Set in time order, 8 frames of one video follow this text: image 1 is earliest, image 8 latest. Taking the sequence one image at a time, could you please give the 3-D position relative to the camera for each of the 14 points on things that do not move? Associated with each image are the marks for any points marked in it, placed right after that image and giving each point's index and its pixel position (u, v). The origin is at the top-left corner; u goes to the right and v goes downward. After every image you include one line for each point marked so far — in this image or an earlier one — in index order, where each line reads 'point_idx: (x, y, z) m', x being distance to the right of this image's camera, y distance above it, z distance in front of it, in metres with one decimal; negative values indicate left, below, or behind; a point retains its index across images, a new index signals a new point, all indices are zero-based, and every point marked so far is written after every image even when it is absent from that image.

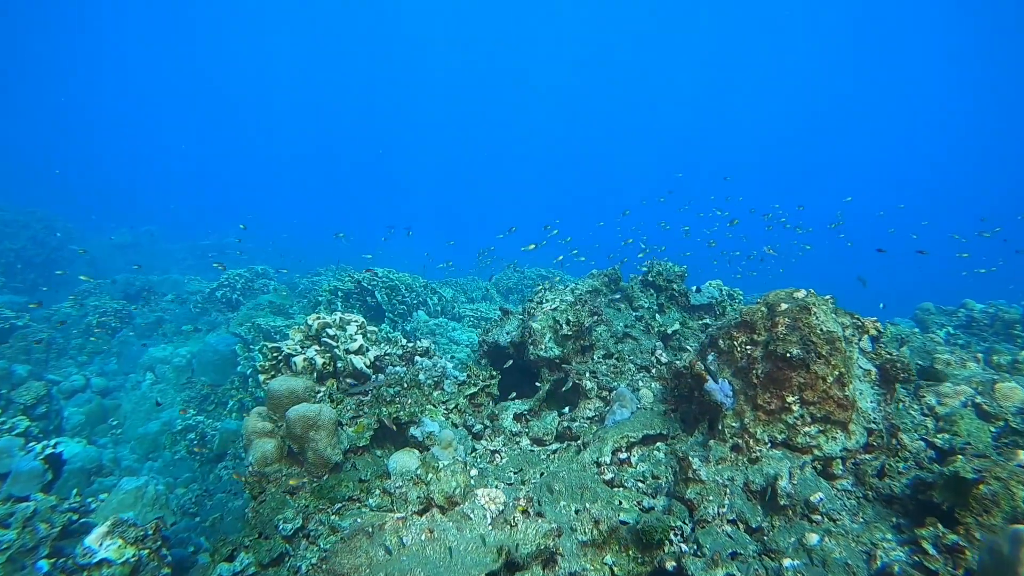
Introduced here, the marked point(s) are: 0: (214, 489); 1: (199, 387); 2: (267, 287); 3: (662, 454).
0: (-2.8, -1.8, +6.1) m
1: (-4.4, -1.3, +9.0) m
2: (-5.6, 0.0, +14.7) m
3: (+1.1, -1.2, +4.6) m
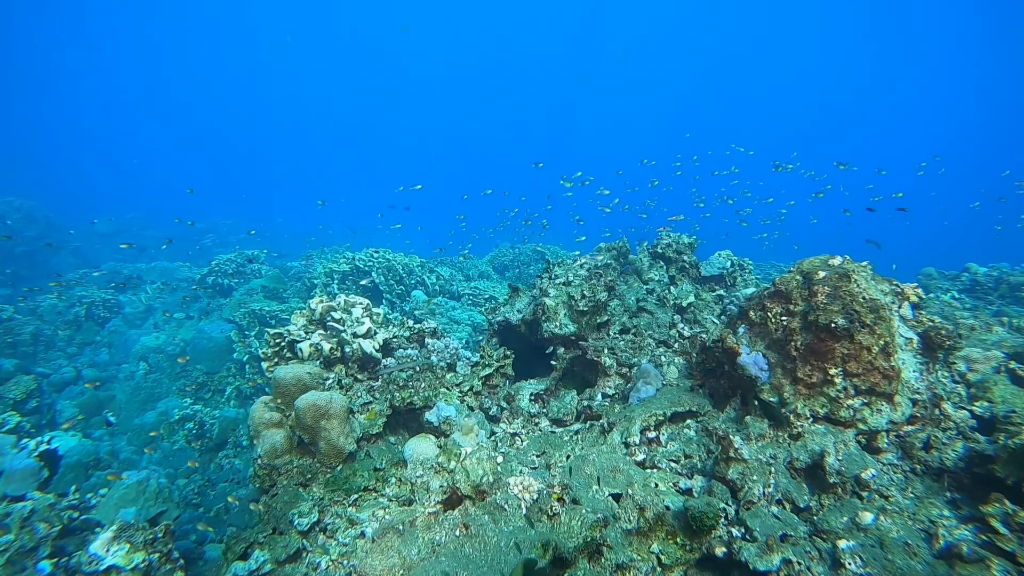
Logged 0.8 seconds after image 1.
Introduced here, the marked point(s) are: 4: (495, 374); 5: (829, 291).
0: (-2.6, -1.7, +5.8) m
1: (-4.2, -1.2, +8.7) m
2: (-5.6, +0.4, +14.4) m
3: (+1.2, -1.0, +4.4) m
4: (-0.1, -0.8, +5.8) m
5: (+1.9, 0.0, +3.9) m
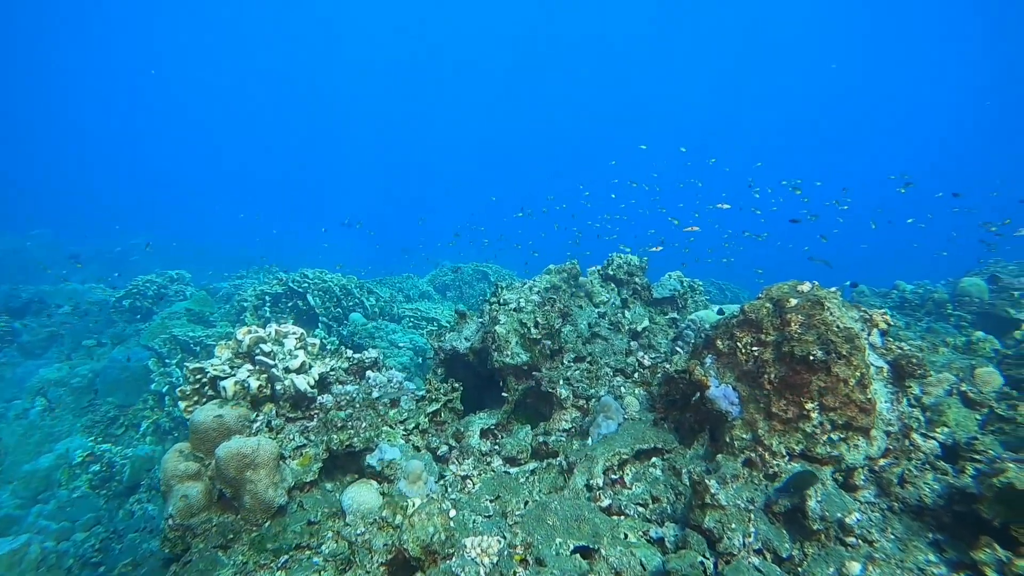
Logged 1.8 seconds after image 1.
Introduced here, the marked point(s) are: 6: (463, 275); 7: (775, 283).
0: (-3.0, -1.9, +5.1) m
1: (-4.9, -1.5, +7.9) m
2: (-6.8, -0.1, +13.4) m
3: (+0.9, -1.1, +4.1) m
4: (-0.6, -1.0, +5.3) m
5: (+1.6, -0.2, +3.7) m
6: (-1.5, +0.4, +19.8) m
7: (+1.7, 0.0, +4.2) m
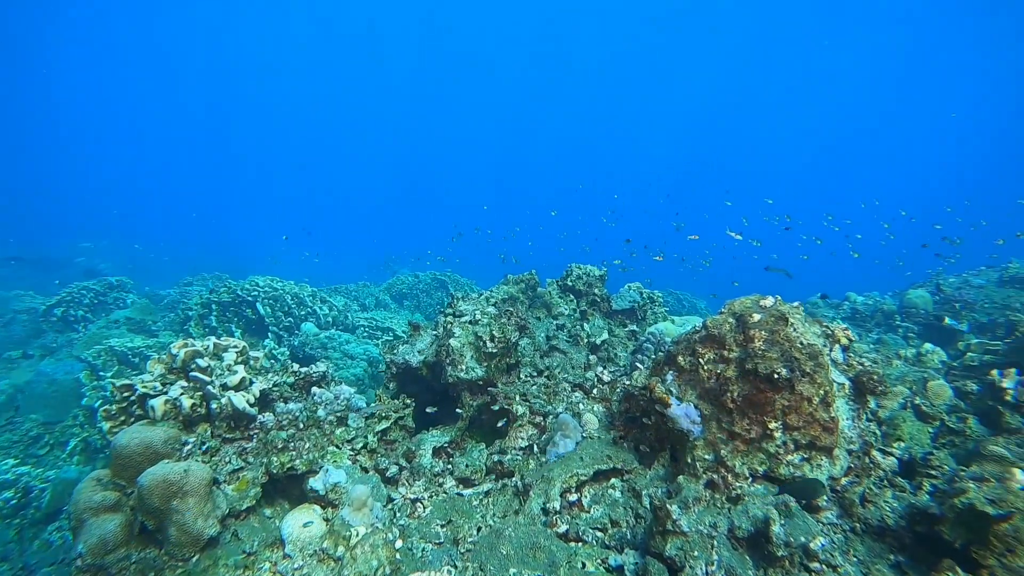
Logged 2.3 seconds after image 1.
0: (-3.4, -2.0, +4.7) m
1: (-5.4, -1.6, +7.4) m
2: (-7.6, -0.3, +12.8) m
3: (+0.6, -1.2, +3.9) m
4: (-0.9, -1.1, +5.1) m
5: (+1.4, -0.3, +3.6) m
6: (-2.7, +0.1, +19.4) m
7: (+1.4, -0.1, +4.1) m
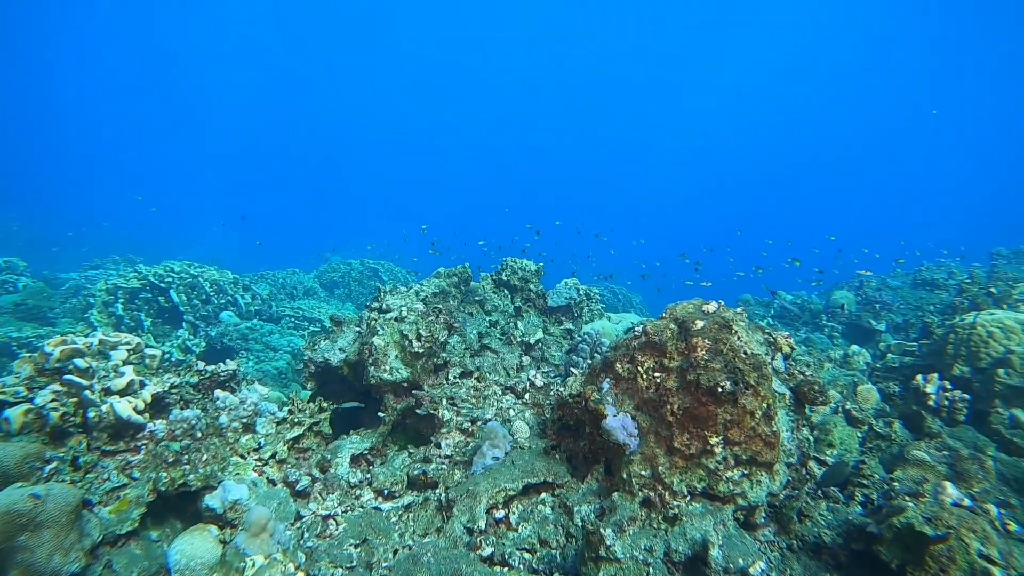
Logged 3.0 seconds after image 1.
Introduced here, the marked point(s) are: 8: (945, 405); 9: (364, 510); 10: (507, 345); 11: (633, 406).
0: (-3.9, -1.9, +4.0) m
1: (-6.2, -1.4, +6.5) m
2: (-8.8, +0.1, +11.6) m
3: (+0.2, -1.2, +3.6) m
4: (-1.4, -1.0, +4.6) m
5: (+1.0, -0.3, +3.4) m
6: (-4.6, +0.5, +18.7) m
7: (+1.0, -0.1, +3.8) m
8: (+3.2, -0.9, +4.9) m
9: (-0.9, -1.4, +4.0) m
10: (0.0, -0.5, +6.0) m
11: (+0.7, -0.6, +3.6) m
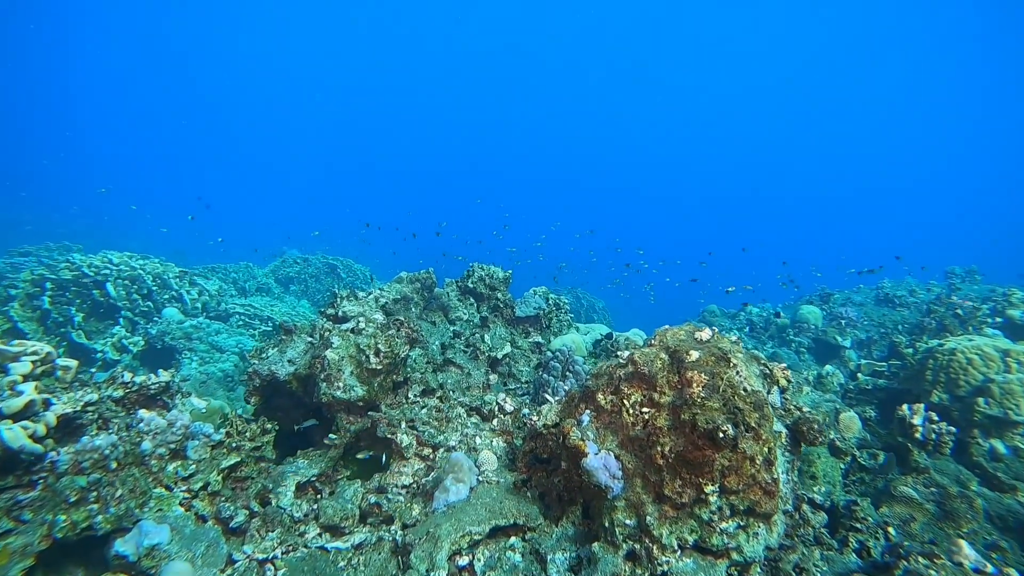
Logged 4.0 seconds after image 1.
0: (-4.1, -1.9, +3.4) m
1: (-6.5, -1.3, +5.7) m
2: (-9.4, +0.3, +10.7) m
3: (0.0, -1.3, +3.2) m
4: (-1.7, -1.1, +4.1) m
5: (+0.9, -0.4, +3.0) m
6: (-5.6, +0.6, +18.0) m
7: (+0.8, -0.2, +3.5) m
8: (+3.0, -1.1, +4.7) m
9: (-1.1, -1.4, +3.5) m
10: (-0.3, -0.6, +5.6) m
11: (+0.5, -0.8, +3.2) m
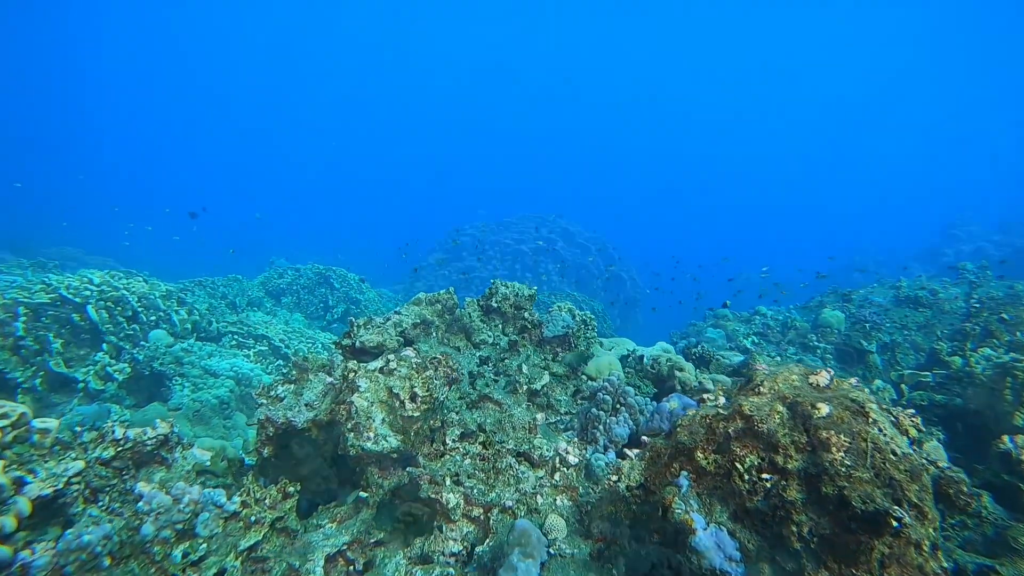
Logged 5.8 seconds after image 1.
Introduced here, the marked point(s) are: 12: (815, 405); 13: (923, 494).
0: (-3.7, -2.1, +2.7) m
1: (-6.2, -1.6, +5.0) m
2: (-9.2, -0.1, +9.9) m
3: (+0.4, -1.5, +2.6) m
4: (-1.3, -1.3, +3.5) m
5: (+1.3, -0.6, +2.4) m
6: (-5.6, +0.2, +17.3) m
7: (+1.2, -0.4, +2.9) m
8: (+3.3, -1.2, +4.1) m
9: (-0.7, -1.6, +2.9) m
10: (0.0, -0.8, +5.0) m
11: (+0.9, -0.9, +2.6) m
12: (+1.2, -0.5, +2.6) m
13: (+1.5, -0.7, +2.4) m
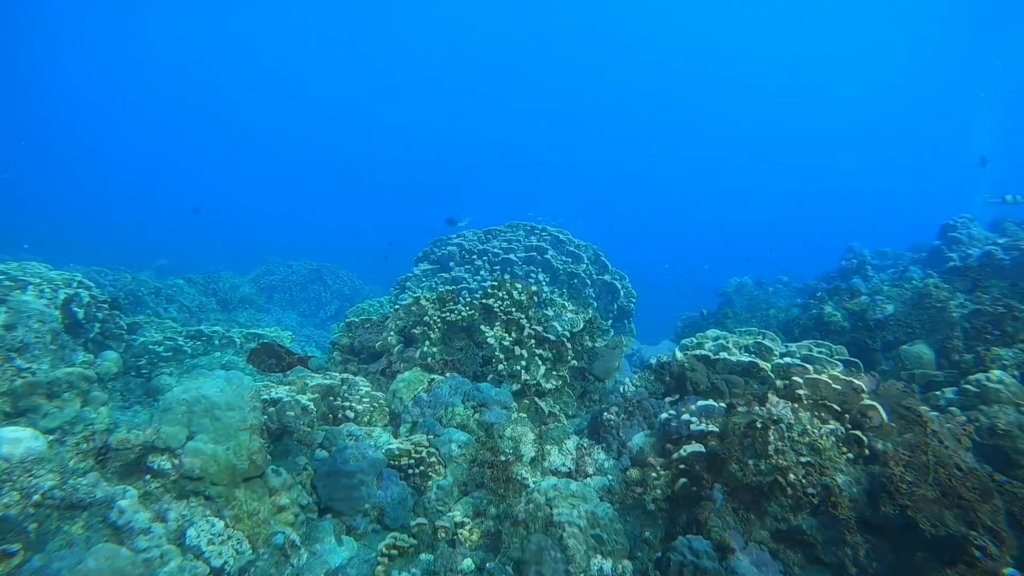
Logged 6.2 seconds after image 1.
0: (-3.6, -2.1, +2.4) m
1: (-6.1, -1.6, +4.7) m
2: (-9.2, -0.1, +9.5) m
3: (+0.5, -1.5, +2.4) m
4: (-1.2, -1.3, +3.2) m
5: (+1.3, -0.6, +2.2) m
6: (-5.7, +0.3, +17.0) m
7: (+1.3, -0.3, +2.7) m
8: (+3.4, -1.2, +3.9) m
9: (-0.6, -1.6, +2.7) m
10: (0.0, -0.8, +4.8) m
11: (+1.0, -0.9, +2.4) m
12: (+1.3, -0.5, +2.4) m
13: (+1.6, -0.7, +2.1) m
